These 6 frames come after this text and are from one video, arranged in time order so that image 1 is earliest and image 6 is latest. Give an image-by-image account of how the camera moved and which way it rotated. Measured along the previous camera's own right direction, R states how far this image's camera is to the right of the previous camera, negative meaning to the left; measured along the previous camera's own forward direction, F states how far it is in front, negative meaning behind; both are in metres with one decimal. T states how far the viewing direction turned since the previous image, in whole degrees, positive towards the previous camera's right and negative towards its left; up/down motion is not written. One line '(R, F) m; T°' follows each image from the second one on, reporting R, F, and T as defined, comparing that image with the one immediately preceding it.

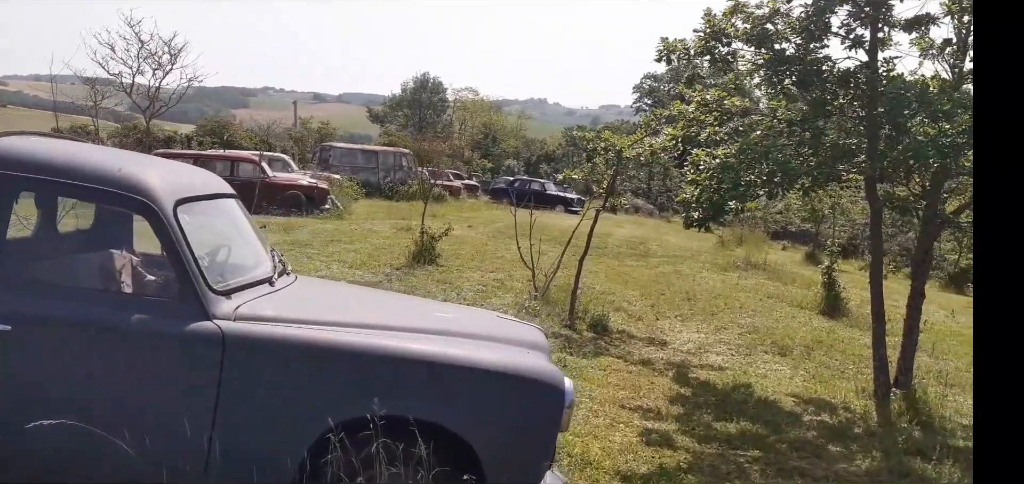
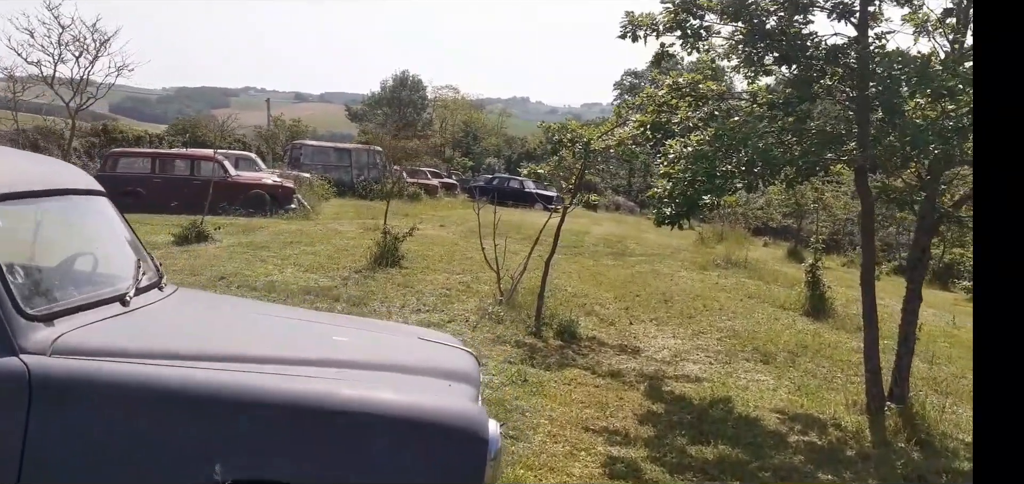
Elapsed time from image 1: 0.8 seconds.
(+0.2, +0.6) m; +1°
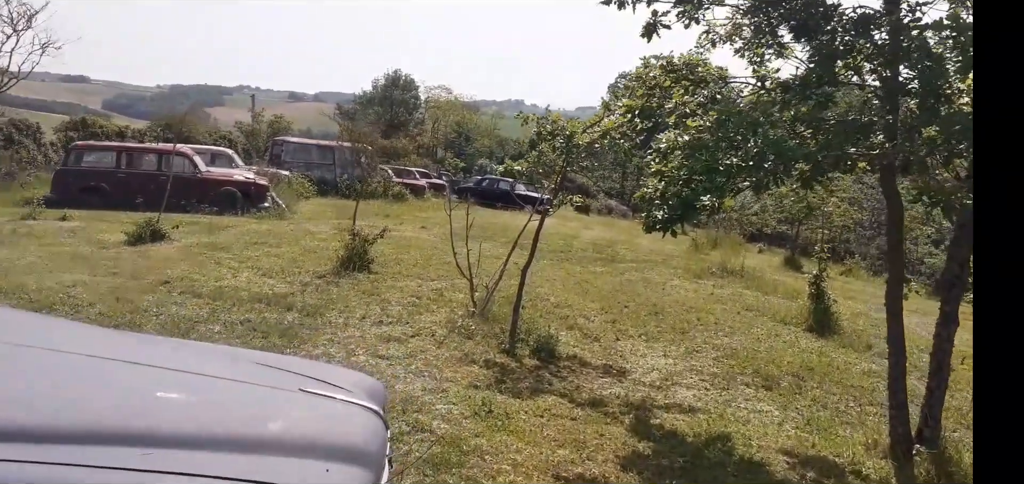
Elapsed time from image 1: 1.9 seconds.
(+0.1, +0.8) m; +1°
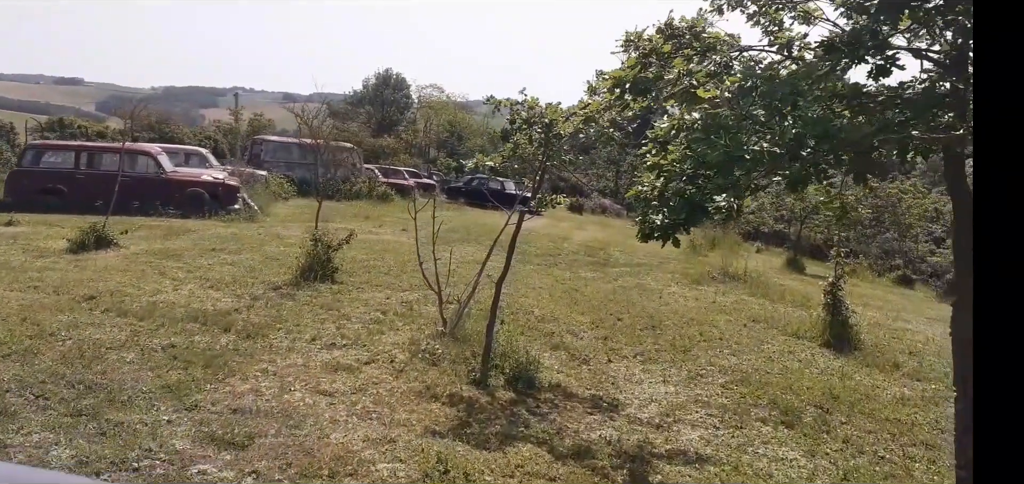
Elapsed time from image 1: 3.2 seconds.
(+0.1, +0.9) m; 0°
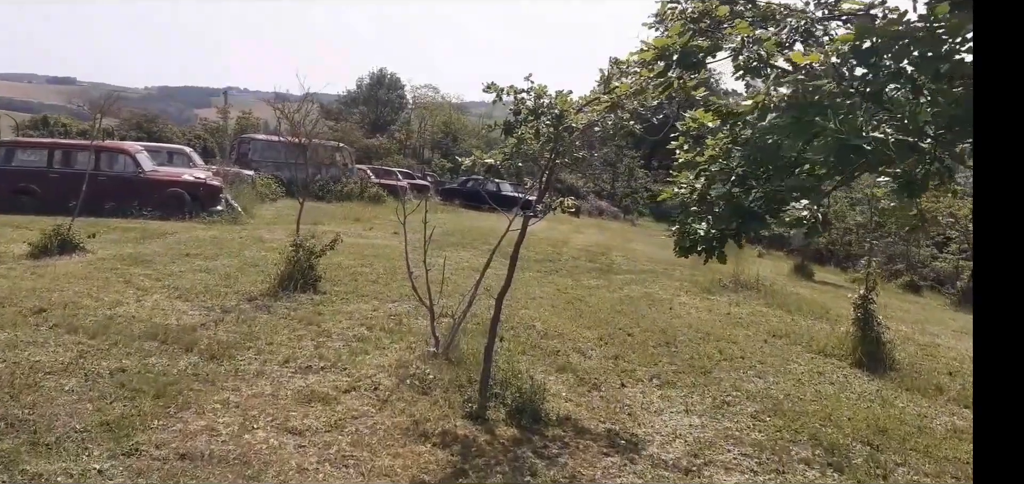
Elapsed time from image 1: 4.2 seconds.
(0.0, +0.7) m; 0°
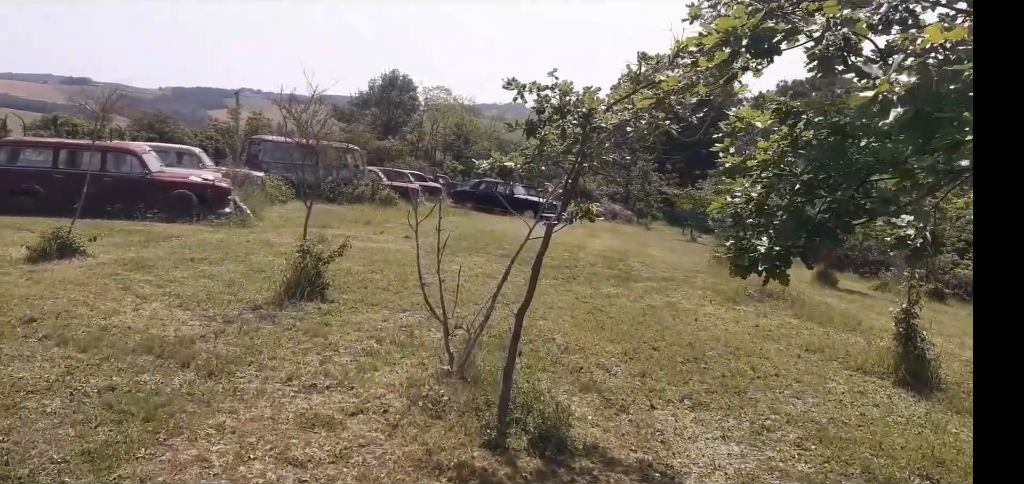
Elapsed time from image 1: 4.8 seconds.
(-0.1, +0.4) m; -1°
